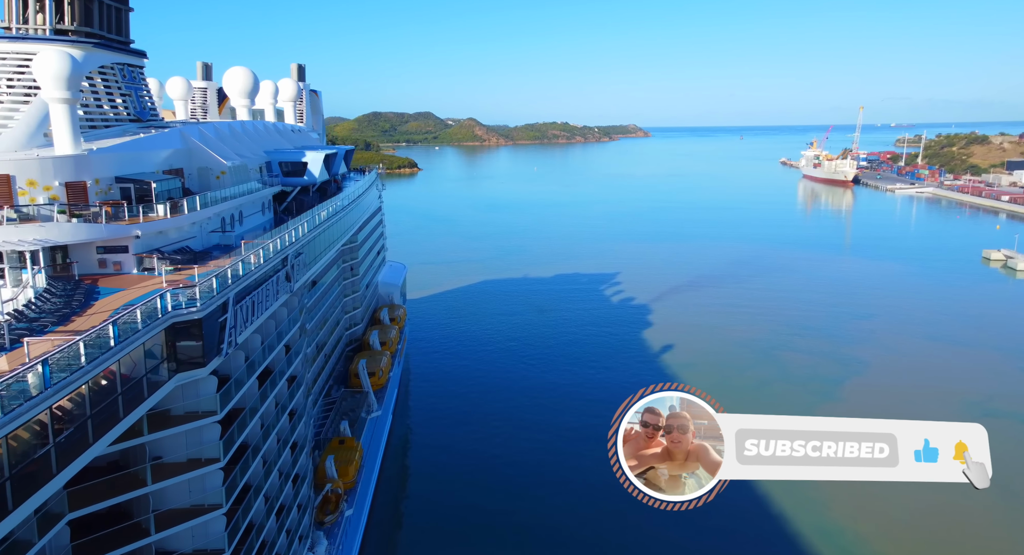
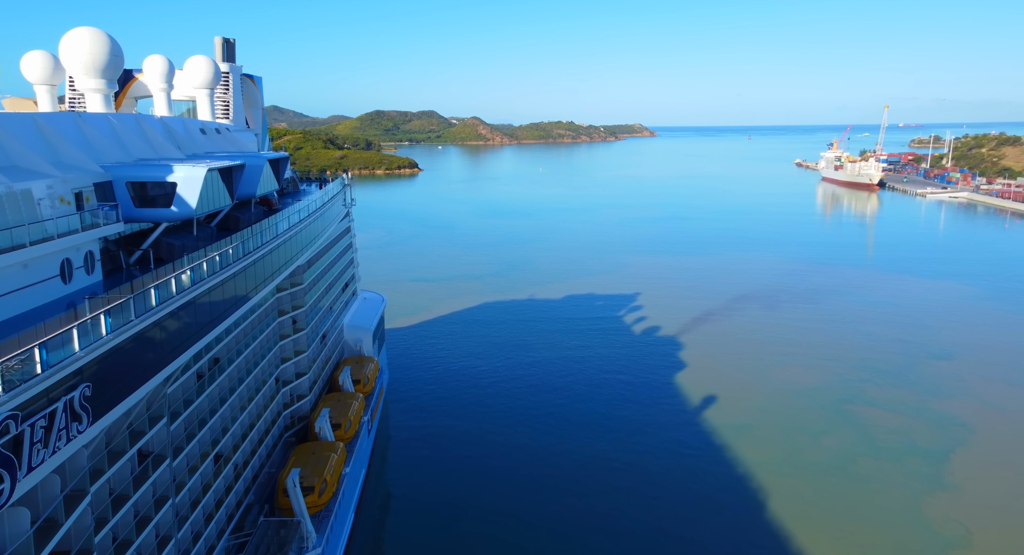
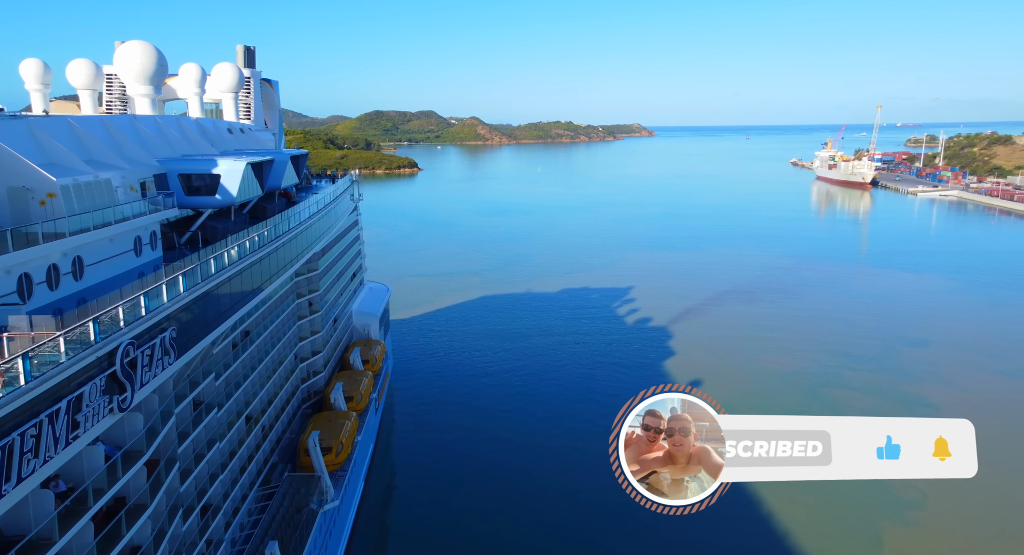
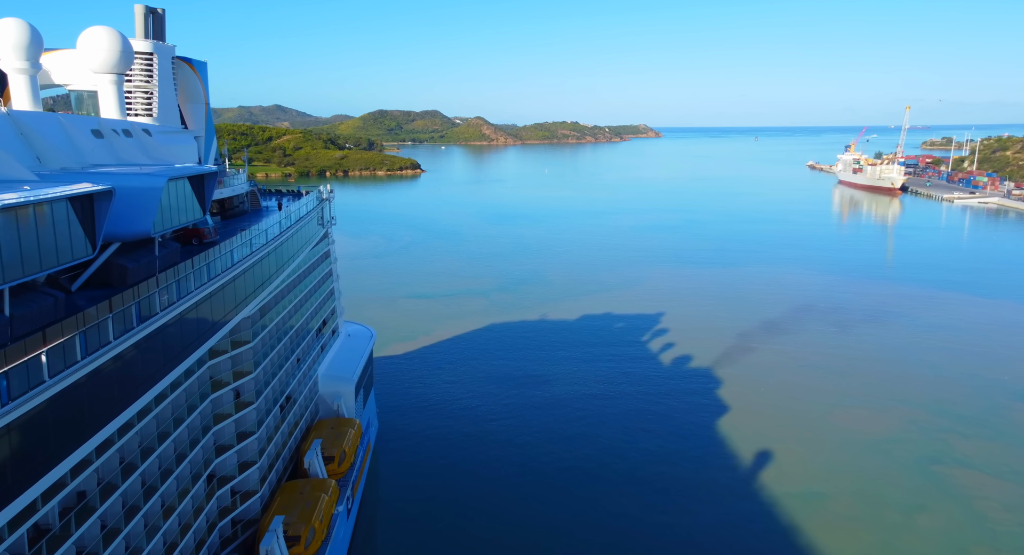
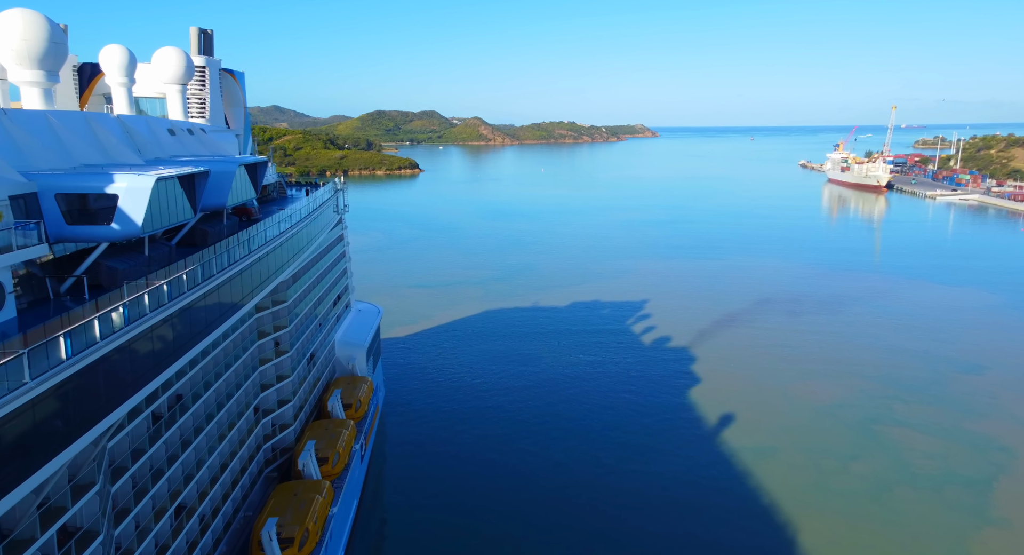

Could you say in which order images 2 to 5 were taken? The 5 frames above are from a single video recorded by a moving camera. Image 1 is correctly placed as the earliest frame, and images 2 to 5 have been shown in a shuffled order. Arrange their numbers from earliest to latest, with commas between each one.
3, 2, 5, 4
